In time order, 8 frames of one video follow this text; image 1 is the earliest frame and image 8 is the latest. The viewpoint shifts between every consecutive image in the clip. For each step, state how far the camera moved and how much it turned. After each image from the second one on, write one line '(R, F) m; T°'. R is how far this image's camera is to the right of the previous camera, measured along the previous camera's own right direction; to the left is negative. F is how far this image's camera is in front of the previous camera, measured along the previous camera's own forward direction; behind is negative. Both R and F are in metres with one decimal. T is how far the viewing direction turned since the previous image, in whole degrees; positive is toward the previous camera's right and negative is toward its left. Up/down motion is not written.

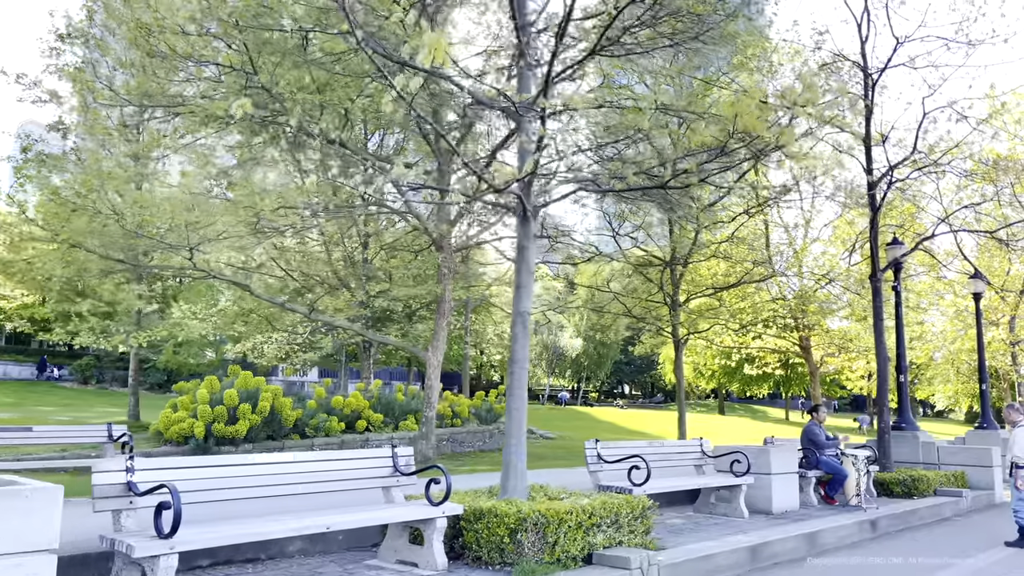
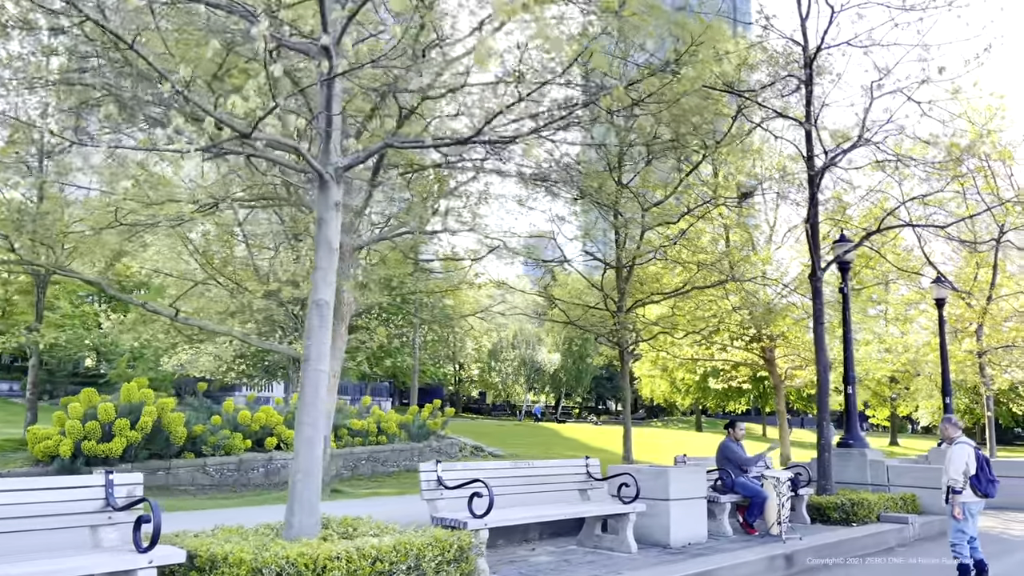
(+1.3, +1.3) m; 0°
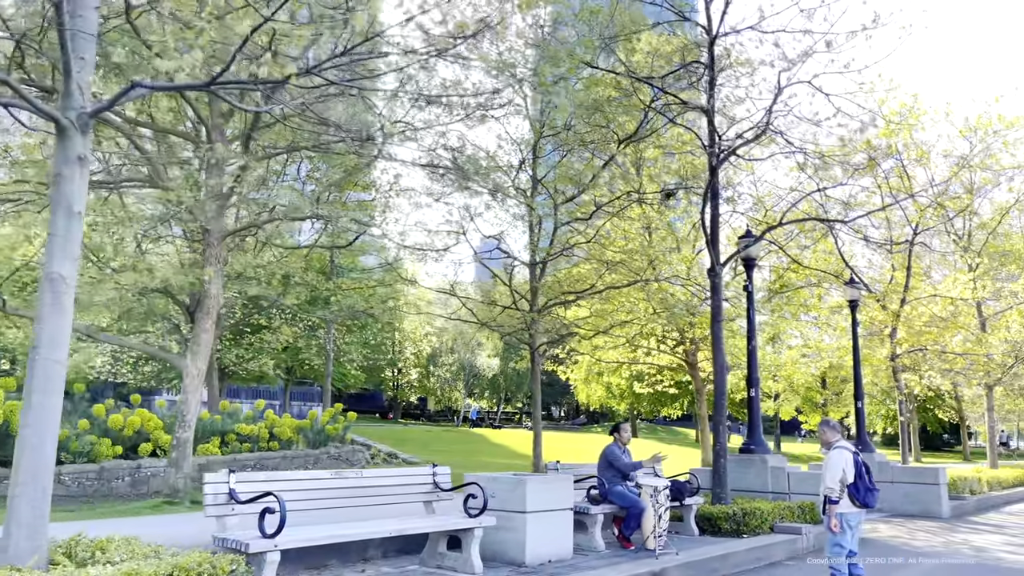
(+0.9, +0.8) m; +3°
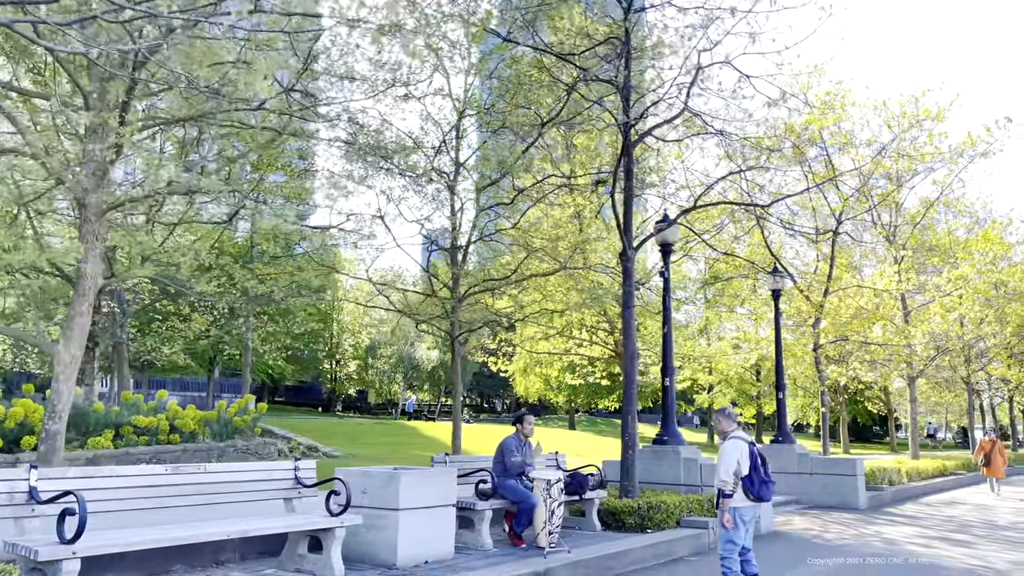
(+0.6, +0.5) m; +4°
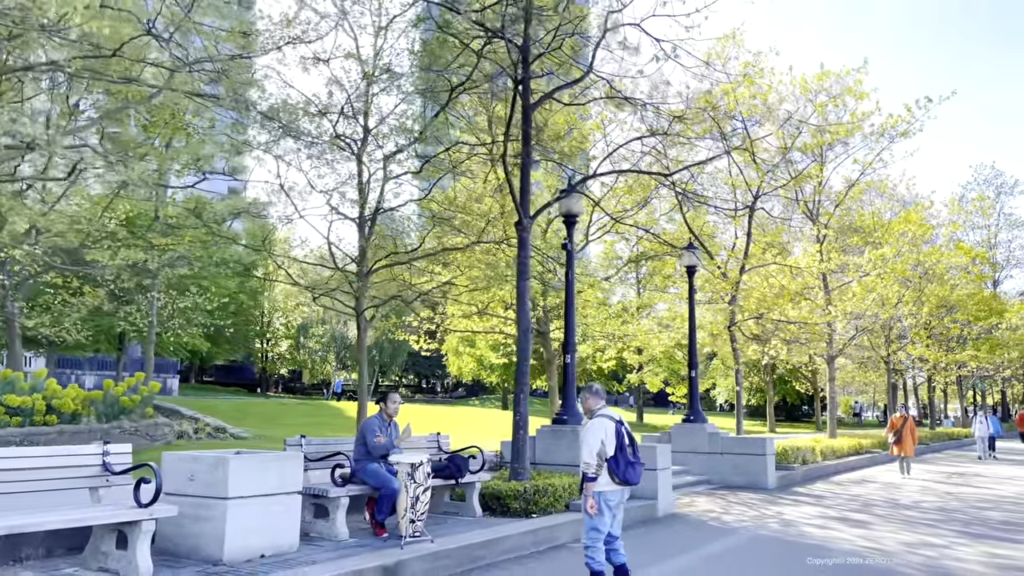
(+0.7, +0.6) m; +4°
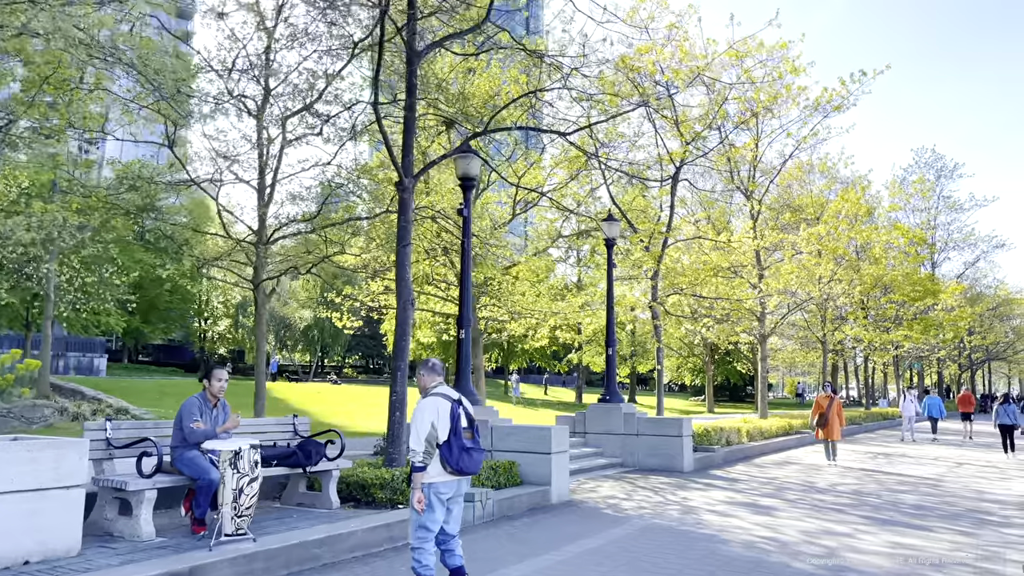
(+0.8, +0.8) m; +3°
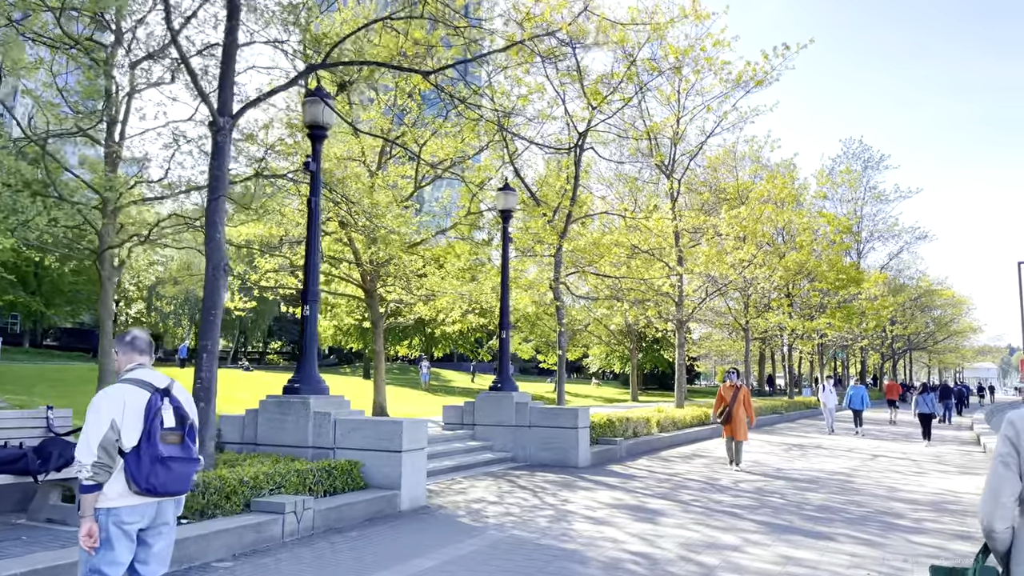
(+0.9, +1.3) m; +4°
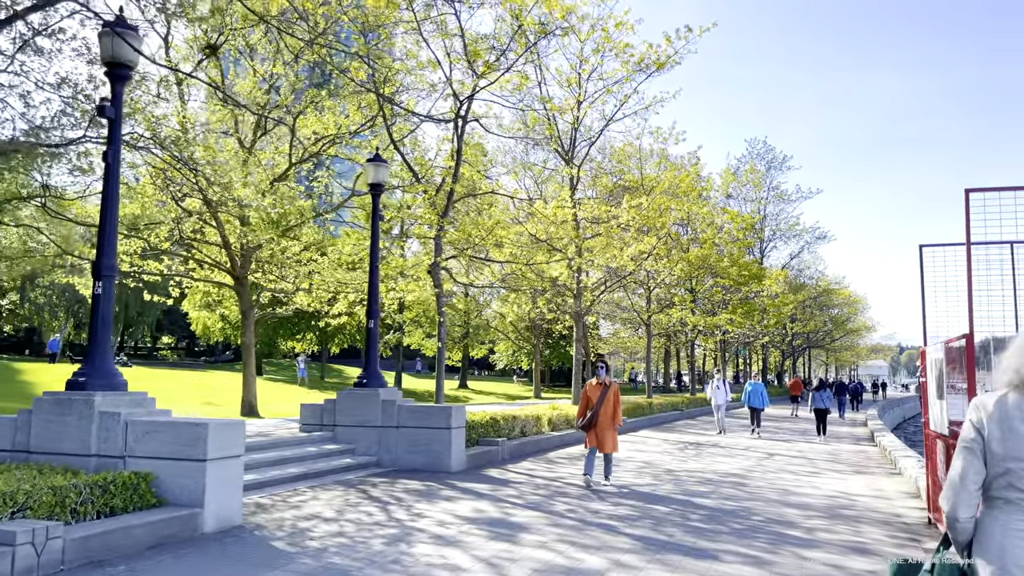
(+0.6, +1.1) m; +6°
